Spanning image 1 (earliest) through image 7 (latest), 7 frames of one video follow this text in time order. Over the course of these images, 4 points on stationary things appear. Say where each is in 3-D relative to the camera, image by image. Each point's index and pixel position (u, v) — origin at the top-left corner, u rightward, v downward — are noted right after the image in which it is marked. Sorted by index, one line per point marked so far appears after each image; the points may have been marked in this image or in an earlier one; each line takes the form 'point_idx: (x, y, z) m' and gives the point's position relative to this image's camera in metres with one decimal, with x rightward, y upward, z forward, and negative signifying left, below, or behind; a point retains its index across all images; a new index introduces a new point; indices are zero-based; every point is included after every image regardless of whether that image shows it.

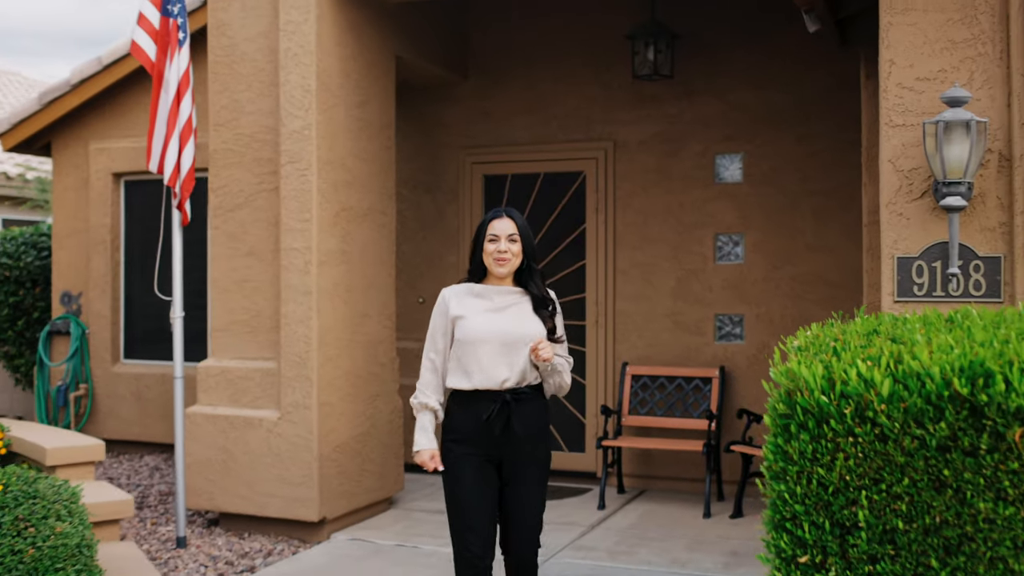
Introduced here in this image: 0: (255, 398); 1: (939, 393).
0: (-1.2, -0.5, +5.8) m
1: (+0.7, -0.2, +2.1) m
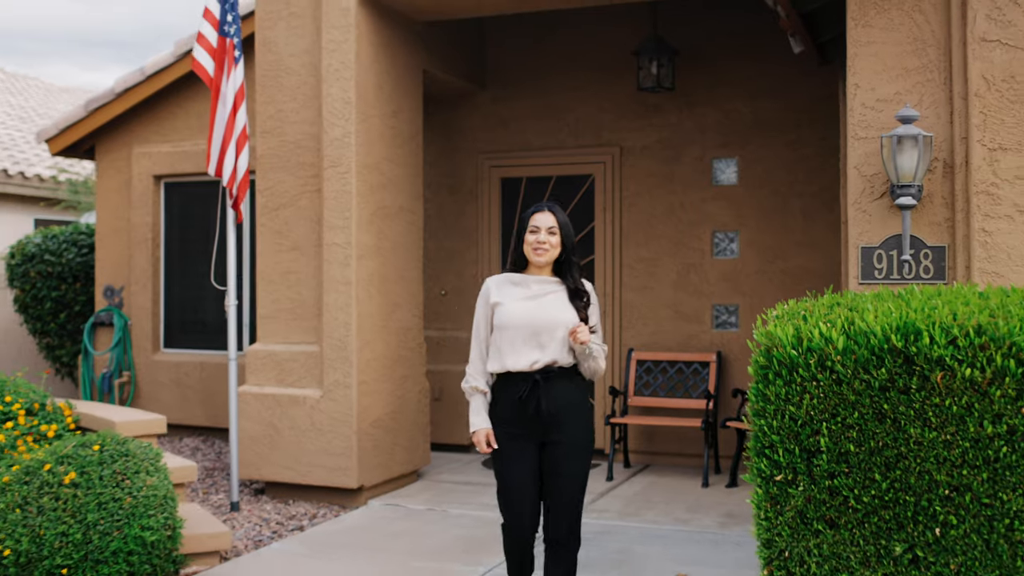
0: (-1.1, -0.5, +6.4) m
1: (+0.8, -0.1, +2.8) m
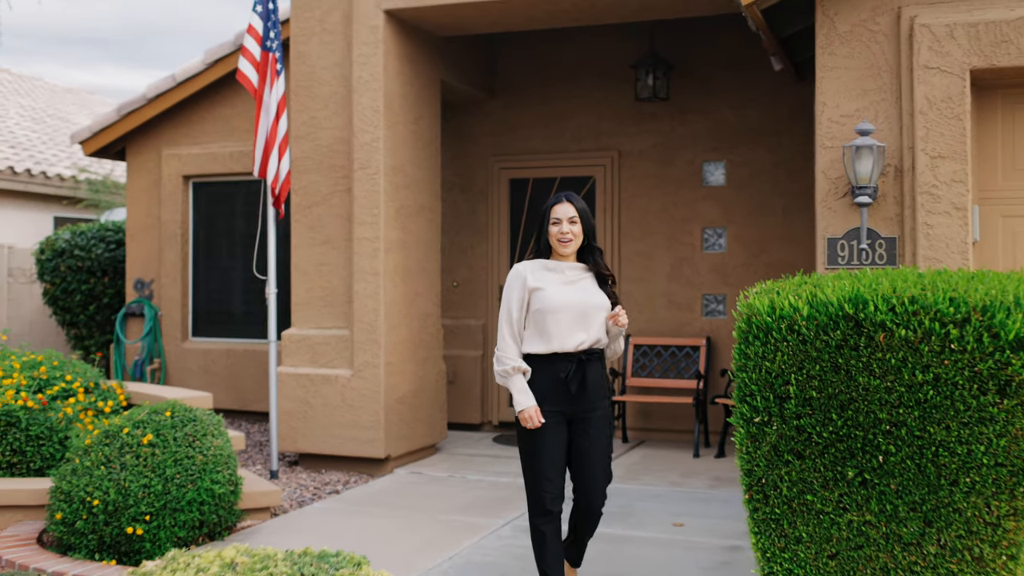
0: (-1.0, -0.4, +7.1) m
1: (+0.9, -0.1, +3.5) m
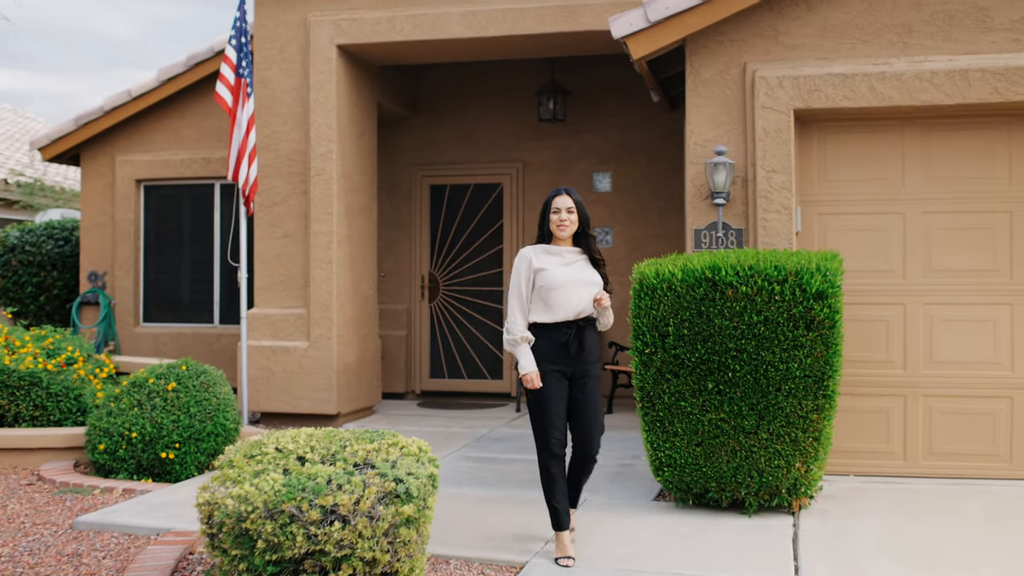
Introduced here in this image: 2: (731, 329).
0: (-1.5, -0.3, +8.6) m
1: (+0.8, +0.1, +5.1) m
2: (+0.9, -0.2, +5.1) m
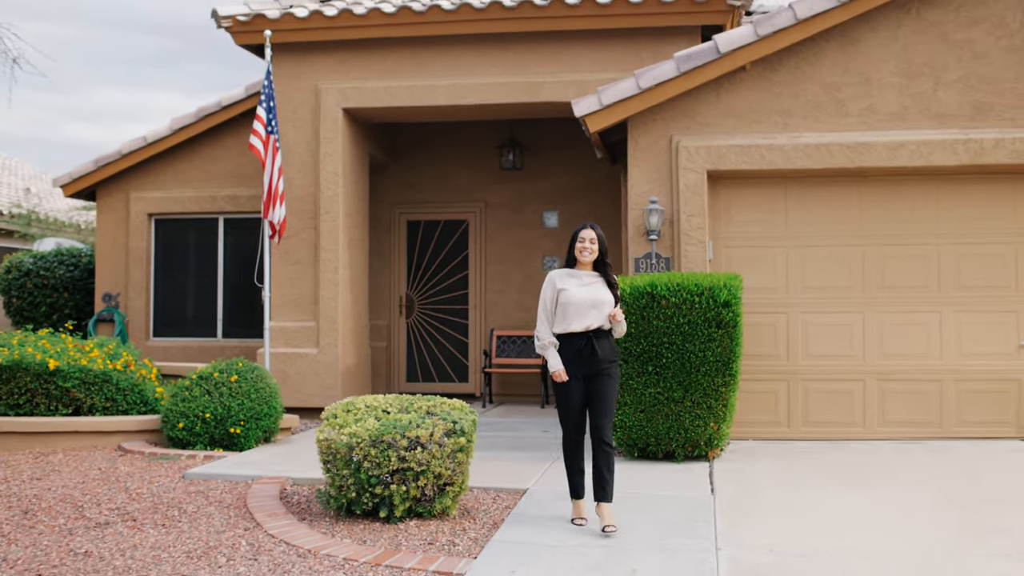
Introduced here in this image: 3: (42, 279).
0: (-1.8, -0.5, +10.5) m
1: (+0.8, 0.0, +7.3) m
2: (+0.9, -0.2, +7.2) m
3: (-5.2, +0.1, +13.9) m
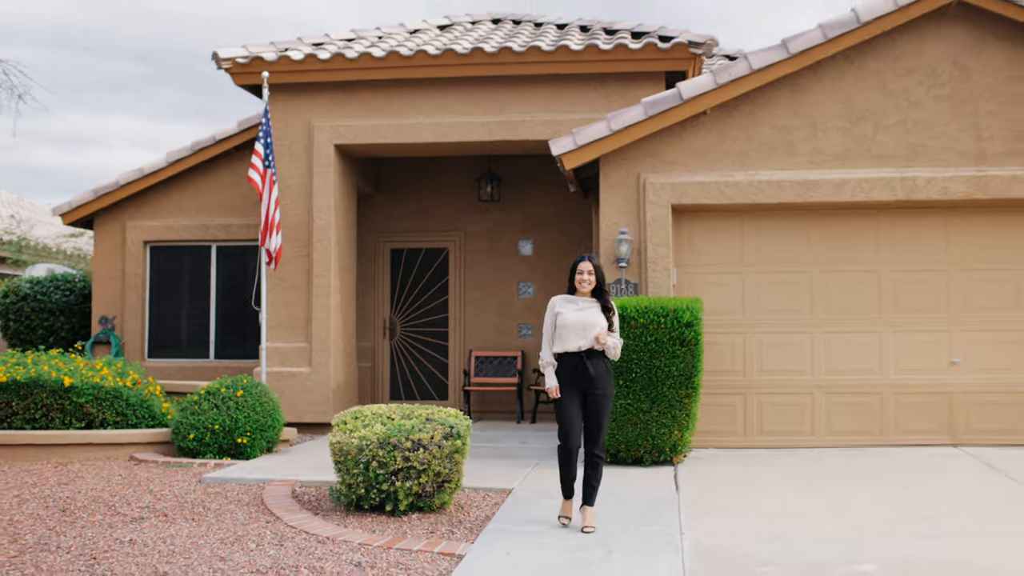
0: (-2.0, -0.7, +11.3) m
1: (+0.7, -0.2, +8.1) m
2: (+0.8, -0.4, +8.1) m
3: (-5.5, -0.2, +14.5) m
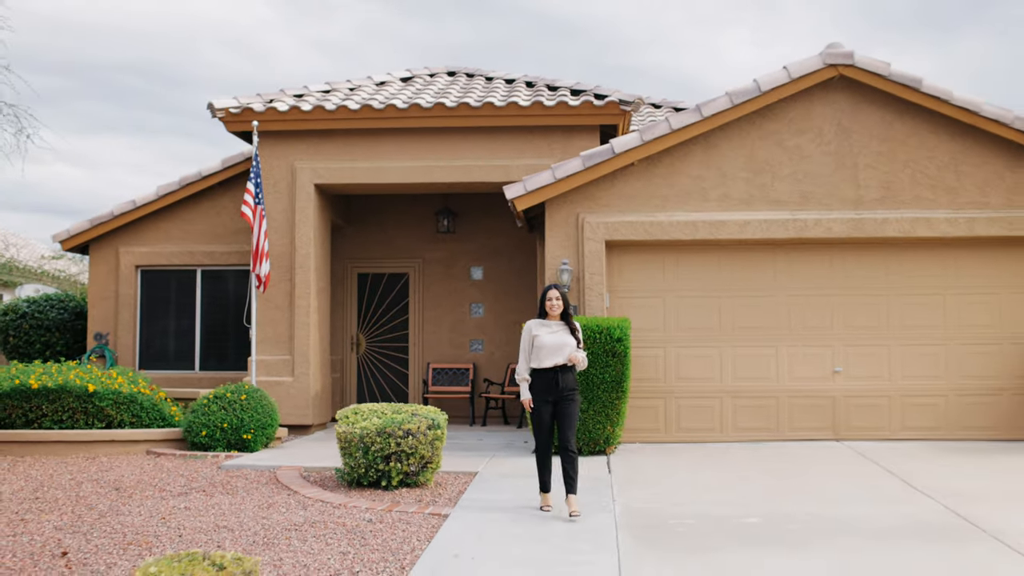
0: (-2.4, -0.9, +13.0) m
1: (+0.4, -0.3, +10.0) m
2: (+0.5, -0.5, +9.9) m
3: (-6.1, -0.4, +16.1) m
